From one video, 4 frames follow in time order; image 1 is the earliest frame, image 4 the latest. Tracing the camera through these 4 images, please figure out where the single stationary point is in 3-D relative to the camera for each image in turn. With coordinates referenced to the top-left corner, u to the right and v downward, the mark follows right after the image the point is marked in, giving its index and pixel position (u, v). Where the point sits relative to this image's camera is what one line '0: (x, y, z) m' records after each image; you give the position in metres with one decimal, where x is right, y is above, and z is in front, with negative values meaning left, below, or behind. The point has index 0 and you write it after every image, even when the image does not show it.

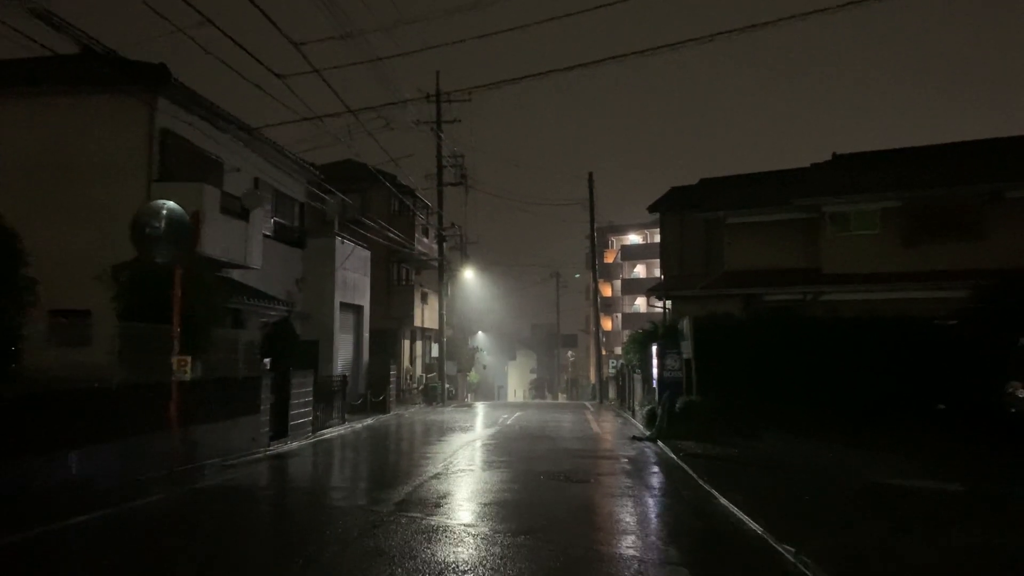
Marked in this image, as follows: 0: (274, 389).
0: (-5.2, -2.2, +16.6) m
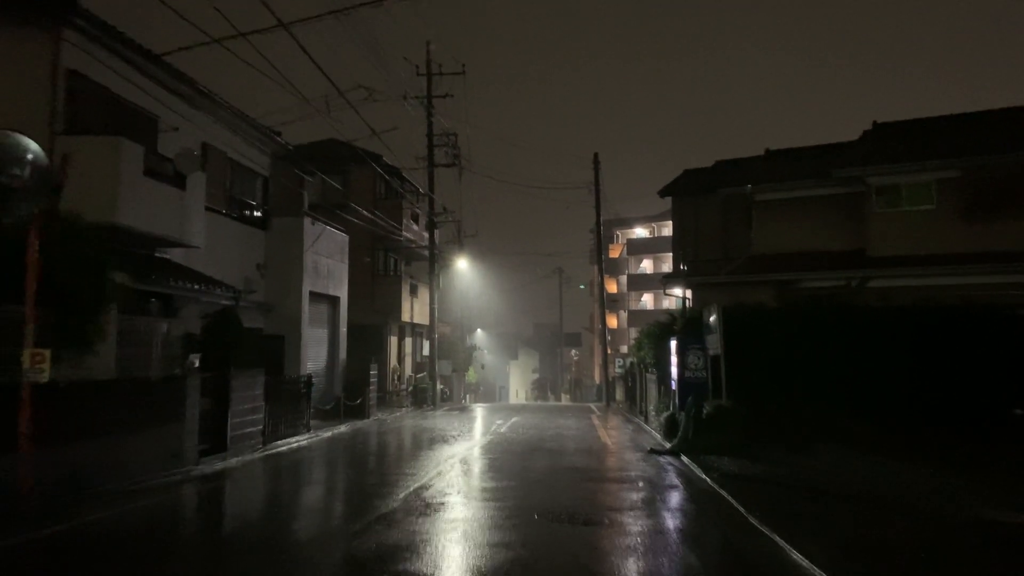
0: (-5.4, -1.9, +13.4) m
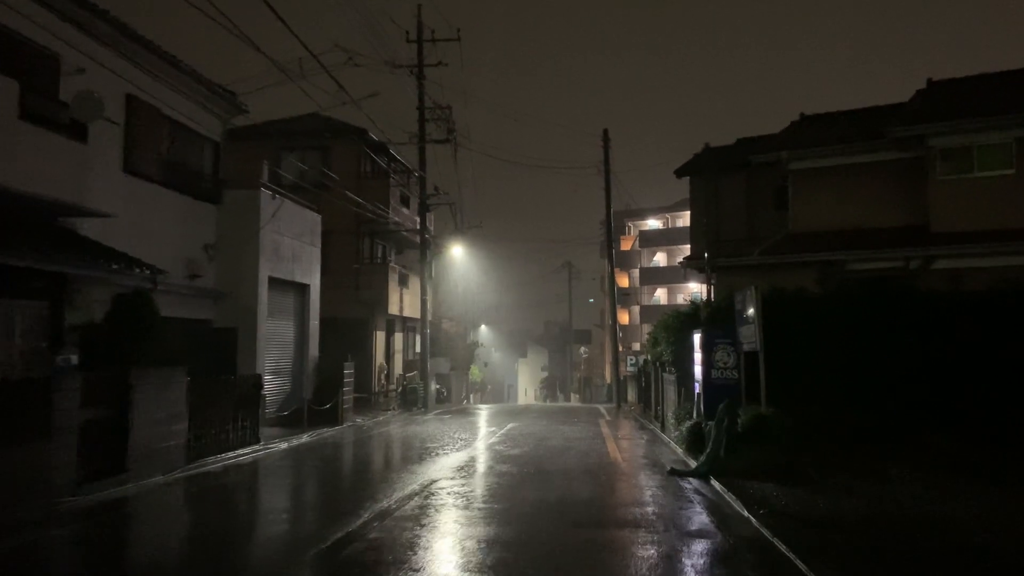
0: (-5.7, -1.5, +10.4) m
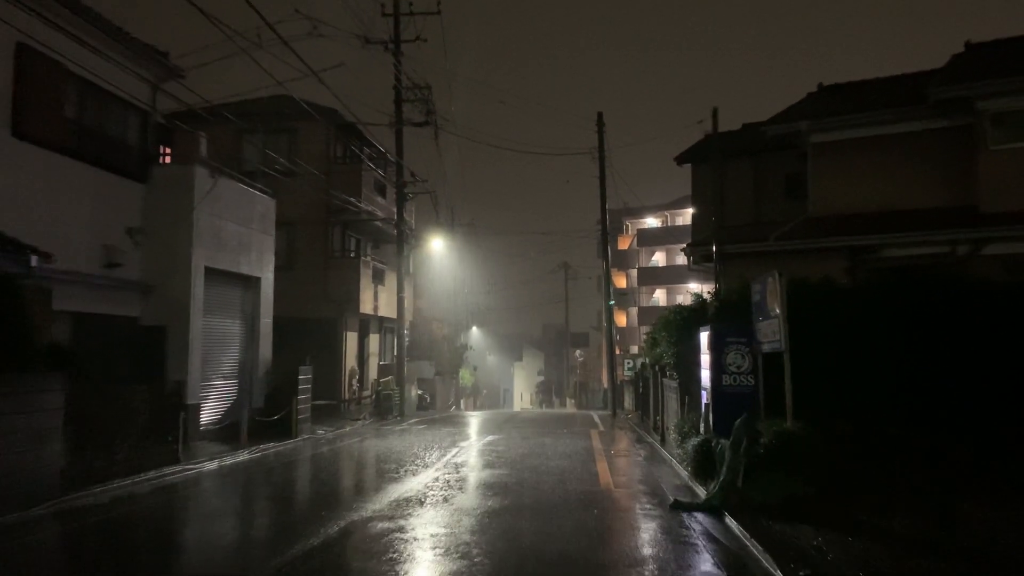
0: (-6.1, -1.3, +7.9) m
